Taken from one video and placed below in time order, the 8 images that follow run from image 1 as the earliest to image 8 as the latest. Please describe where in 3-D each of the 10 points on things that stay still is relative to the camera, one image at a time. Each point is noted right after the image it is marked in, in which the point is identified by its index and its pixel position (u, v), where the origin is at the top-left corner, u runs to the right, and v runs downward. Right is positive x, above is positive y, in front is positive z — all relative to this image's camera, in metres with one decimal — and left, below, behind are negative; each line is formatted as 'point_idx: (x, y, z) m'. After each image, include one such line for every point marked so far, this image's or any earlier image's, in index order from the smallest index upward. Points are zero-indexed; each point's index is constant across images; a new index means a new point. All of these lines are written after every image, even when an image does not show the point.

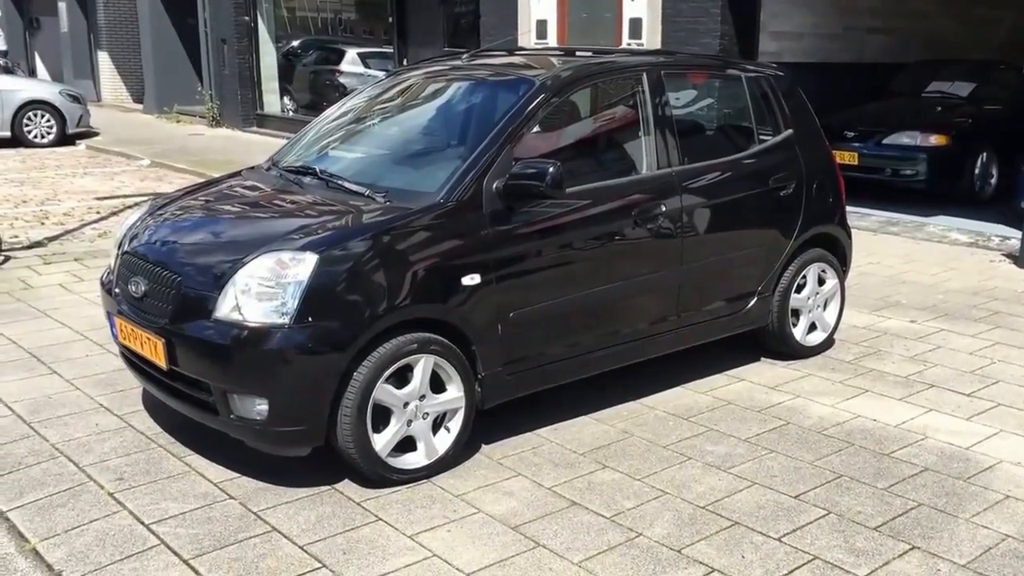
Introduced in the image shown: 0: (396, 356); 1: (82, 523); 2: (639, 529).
0: (-0.4, -0.3, +3.8) m
1: (-1.6, -0.9, +3.5) m
2: (+0.5, -0.9, +3.6) m
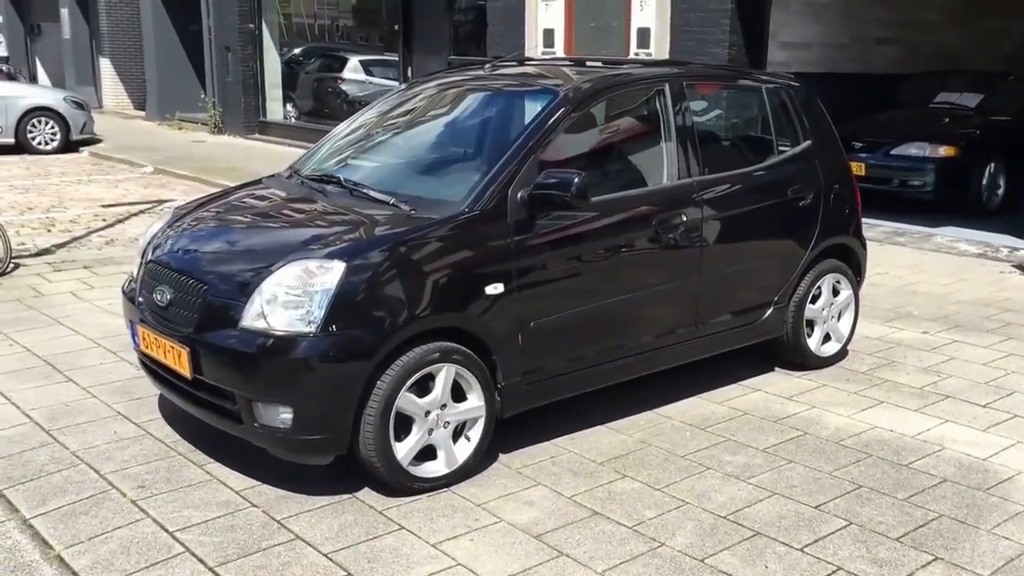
0: (-0.4, -0.3, +3.8) m
1: (-1.6, -0.9, +3.5) m
2: (+0.6, -1.0, +3.6) m
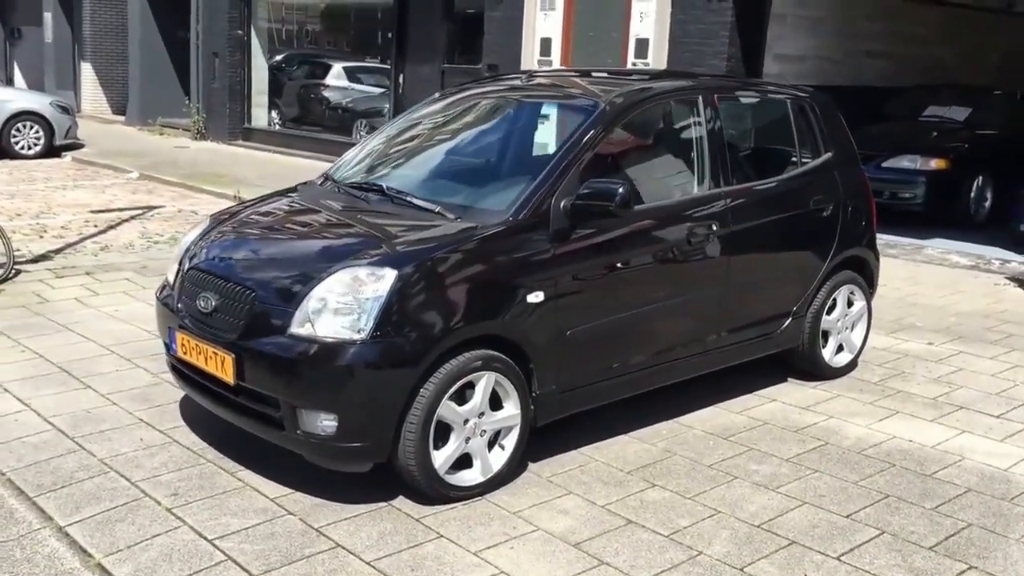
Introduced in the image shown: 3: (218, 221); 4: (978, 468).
0: (-0.2, -0.4, +3.8) m
1: (-1.4, -1.0, +3.5) m
2: (+0.7, -1.0, +3.6) m
3: (-1.6, +0.4, +4.8) m
4: (+2.4, -0.9, +4.6) m
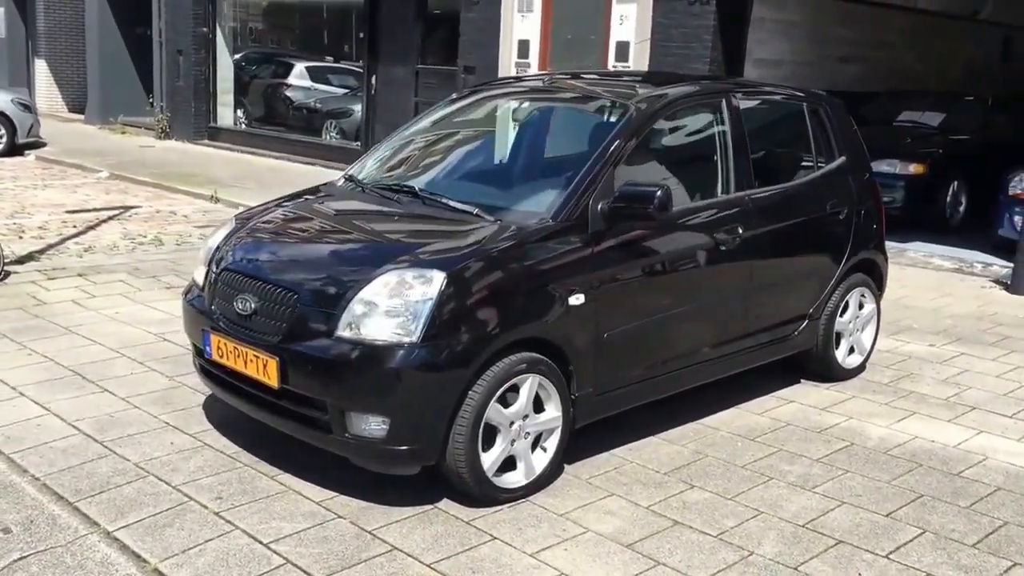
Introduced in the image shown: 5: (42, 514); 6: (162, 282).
0: (0.0, -0.4, +3.8) m
1: (-1.2, -1.0, +3.5) m
2: (+0.9, -1.0, +3.6) m
3: (-1.4, +0.3, +4.8) m
4: (+2.5, -0.9, +4.7) m
5: (-1.9, -0.9, +3.8) m
6: (-3.6, +0.1, +9.2) m
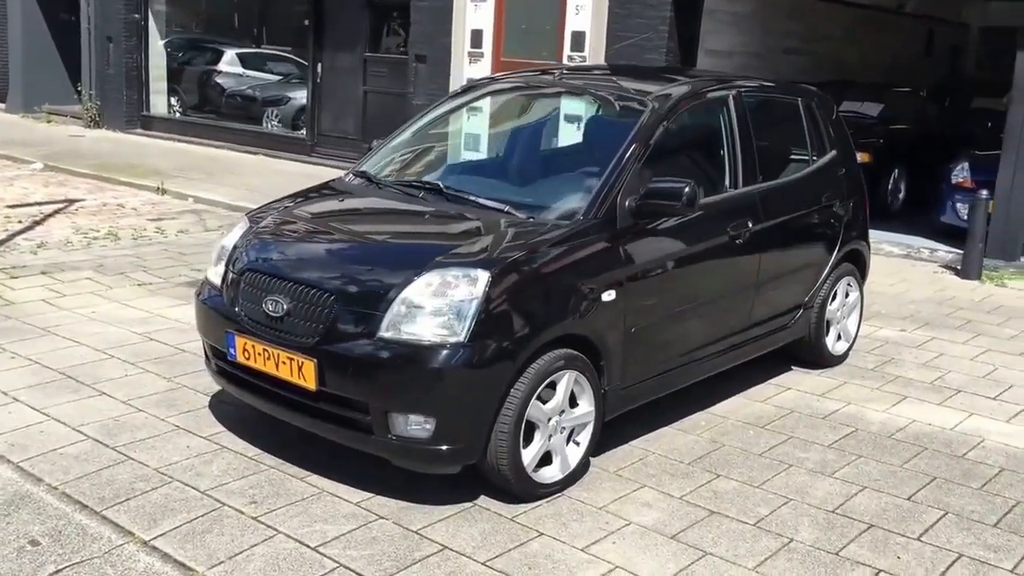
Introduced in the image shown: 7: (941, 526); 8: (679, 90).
0: (+0.1, -0.4, +3.8) m
1: (-1.0, -1.0, +3.4) m
2: (+1.1, -1.0, +3.7) m
3: (-1.3, +0.4, +4.7) m
4: (+2.6, -0.9, +4.9) m
5: (-1.8, -0.9, +3.6) m
6: (-3.8, +0.1, +9.0) m
7: (+1.8, -1.0, +3.8) m
8: (+0.9, +1.1, +5.0) m
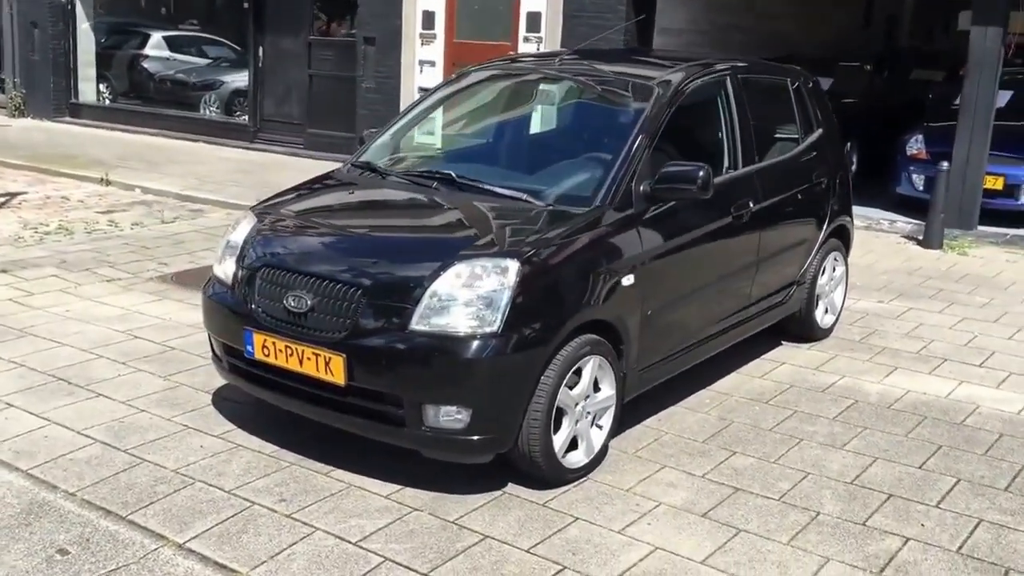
0: (+0.3, -0.3, +3.9) m
1: (-0.8, -1.0, +3.4) m
2: (+1.3, -0.9, +3.8) m
3: (-1.3, +0.4, +4.6) m
4: (+2.7, -0.7, +5.1) m
5: (-1.6, -0.9, +3.6) m
6: (-4.0, +0.1, +8.8) m
7: (+1.9, -0.9, +4.0) m
8: (+0.9, +1.2, +5.0) m
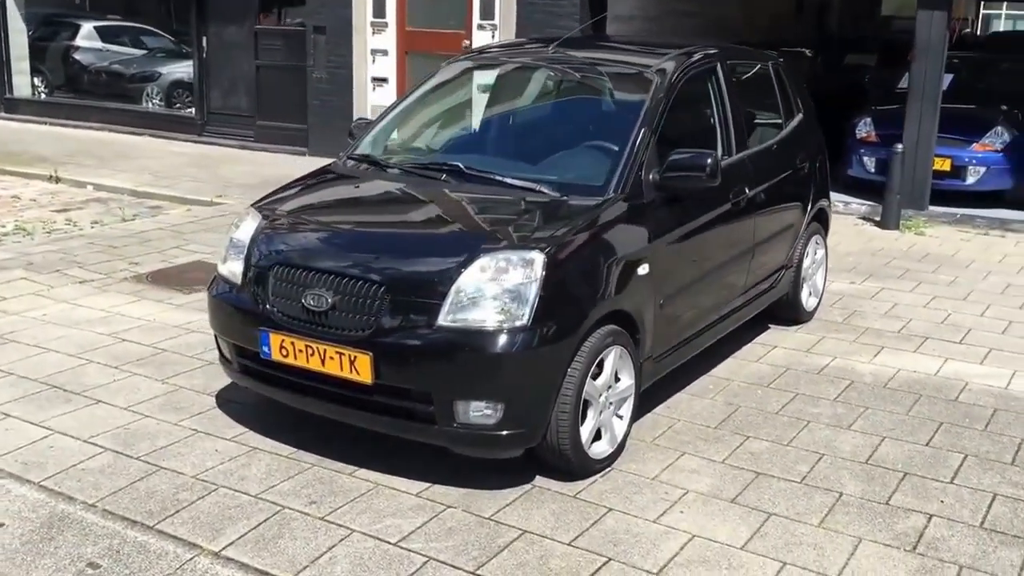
0: (+0.4, -0.3, +3.9) m
1: (-0.7, -1.0, +3.4) m
2: (+1.4, -0.9, +3.9) m
3: (-1.2, +0.4, +4.5) m
4: (+2.7, -0.6, +5.3) m
5: (-1.5, -1.0, +3.5) m
6: (-4.2, +0.1, +8.5) m
7: (+2.0, -0.8, +4.1) m
8: (+0.9, +1.3, +5.1) m
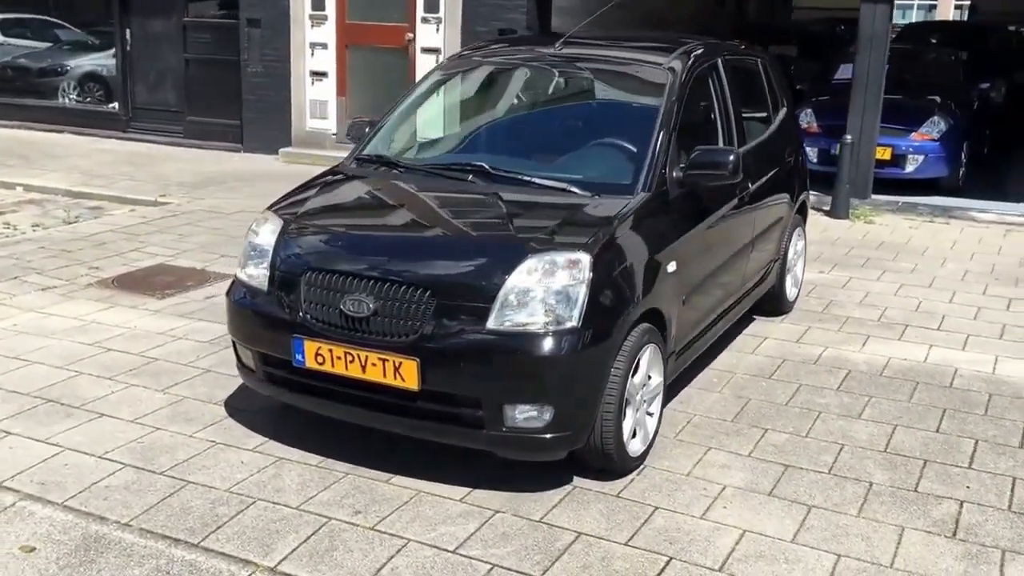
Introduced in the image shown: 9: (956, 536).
0: (+0.5, -0.3, +3.9) m
1: (-0.5, -1.0, +3.3) m
2: (+1.5, -0.8, +4.0) m
3: (-1.1, +0.3, +4.4) m
4: (+2.8, -0.5, +5.5) m
5: (-1.3, -1.0, +3.4) m
6: (-4.3, 0.0, +8.2) m
7: (+2.2, -0.8, +4.3) m
8: (+1.0, +1.3, +5.1) m
9: (+1.7, -1.0, +3.5) m
